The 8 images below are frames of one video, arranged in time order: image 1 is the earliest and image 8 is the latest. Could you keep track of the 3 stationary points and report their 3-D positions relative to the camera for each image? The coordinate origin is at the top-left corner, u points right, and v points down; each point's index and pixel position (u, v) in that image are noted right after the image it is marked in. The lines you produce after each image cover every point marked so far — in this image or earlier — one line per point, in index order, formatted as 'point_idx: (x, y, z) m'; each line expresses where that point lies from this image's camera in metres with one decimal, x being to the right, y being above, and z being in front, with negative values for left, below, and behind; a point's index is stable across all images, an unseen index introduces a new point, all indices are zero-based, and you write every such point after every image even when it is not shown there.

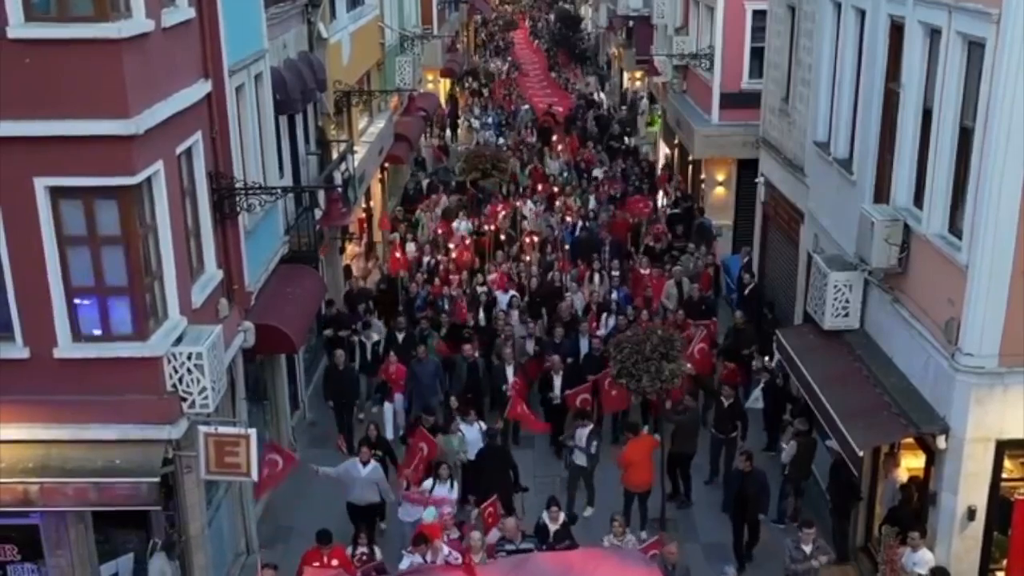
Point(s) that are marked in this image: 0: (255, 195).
0: (-2.2, +0.8, +12.3) m
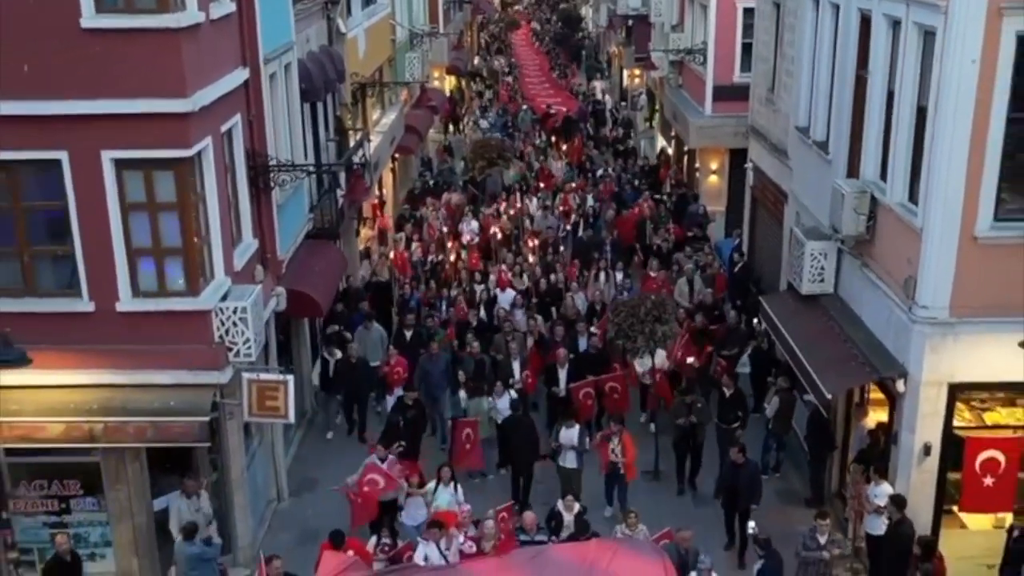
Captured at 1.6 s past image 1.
0: (-2.1, +1.1, +13.6) m
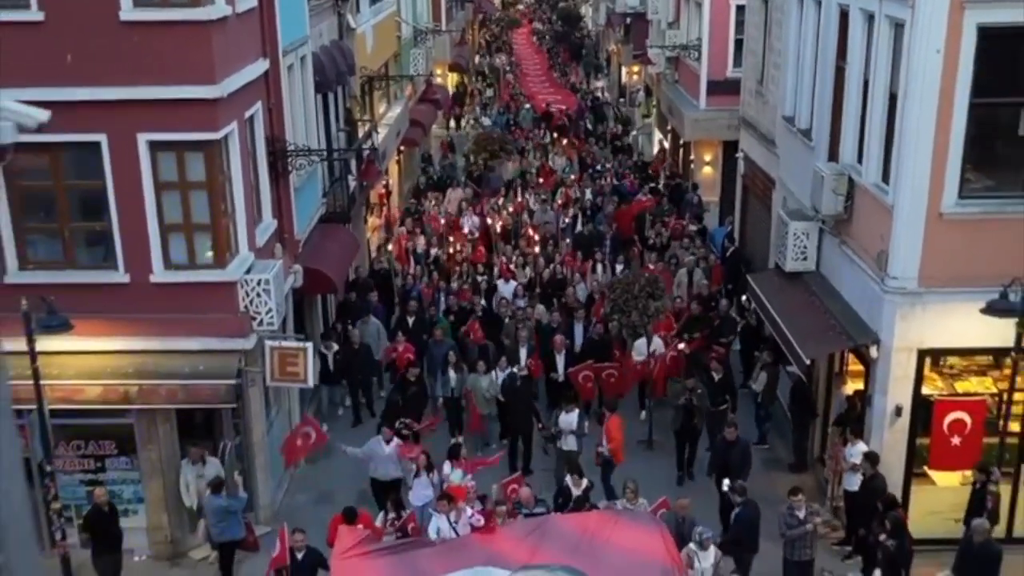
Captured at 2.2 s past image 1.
0: (-2.1, +1.3, +14.5) m
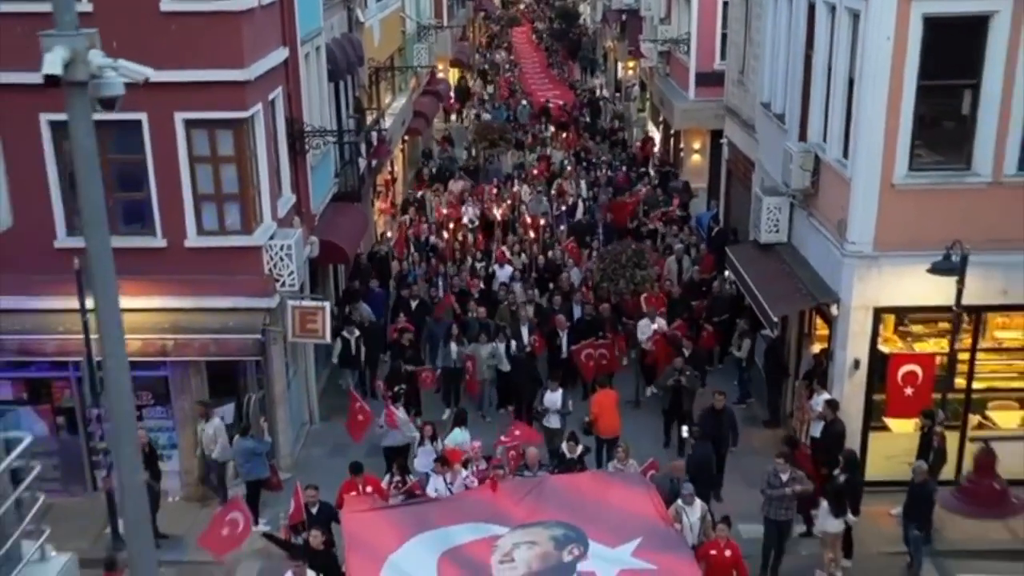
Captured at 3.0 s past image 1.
0: (-2.1, +1.6, +15.9) m
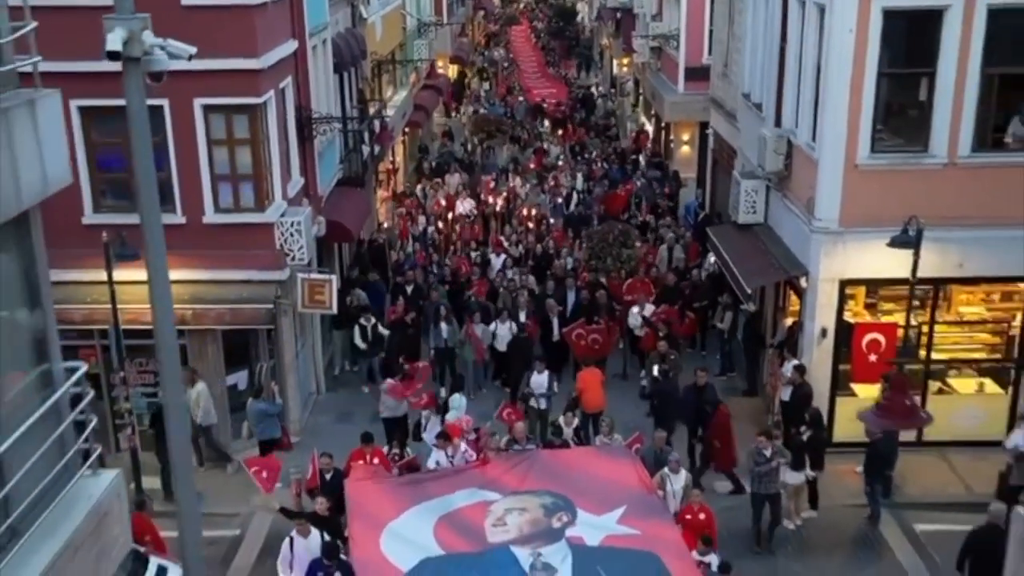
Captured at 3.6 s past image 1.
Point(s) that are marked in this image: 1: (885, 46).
0: (-2.2, +1.9, +17.0) m
1: (+3.5, +2.3, +13.7) m
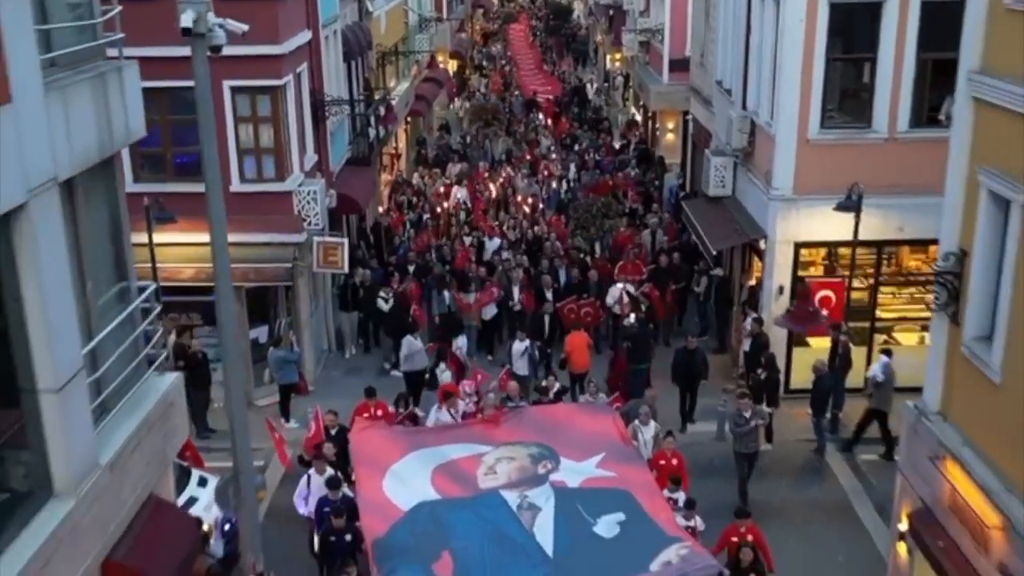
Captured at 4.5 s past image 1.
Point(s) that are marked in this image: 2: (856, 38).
0: (-2.3, +2.3, +18.8) m
1: (+3.4, +2.7, +15.5) m
2: (+3.7, +2.7, +15.6) m
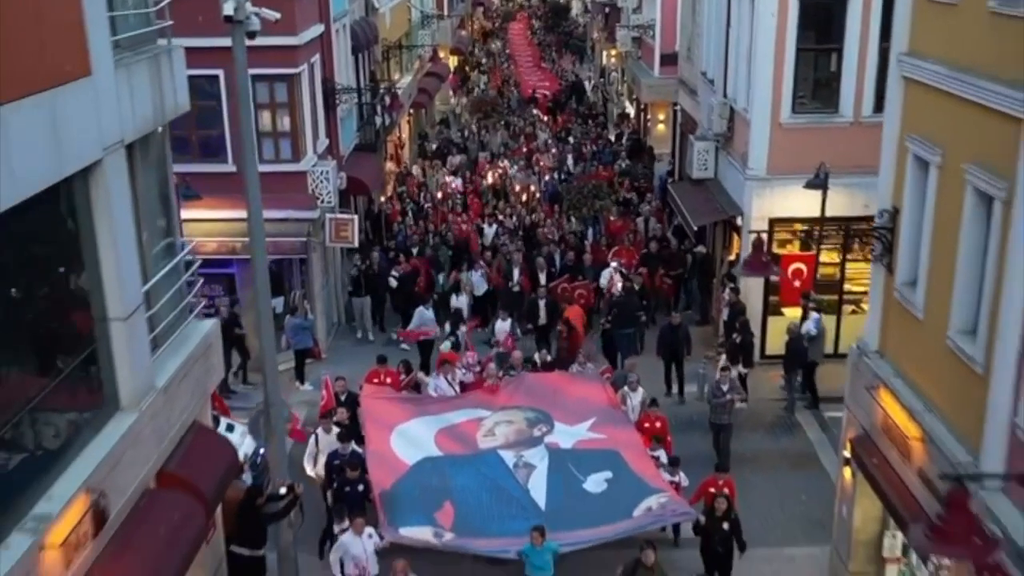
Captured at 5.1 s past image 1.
0: (-2.3, +2.7, +20.2) m
1: (+3.4, +3.0, +17.0) m
2: (+3.6, +3.0, +17.0) m
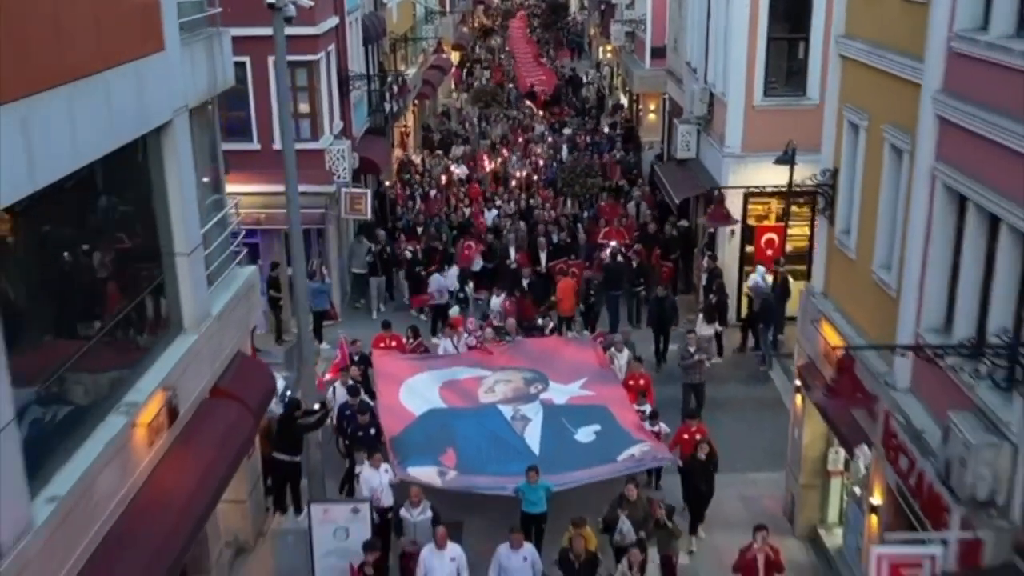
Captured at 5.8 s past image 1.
0: (-2.3, +3.1, +22.0) m
1: (+3.3, +3.5, +18.8) m
2: (+3.6, +3.4, +18.8) m
